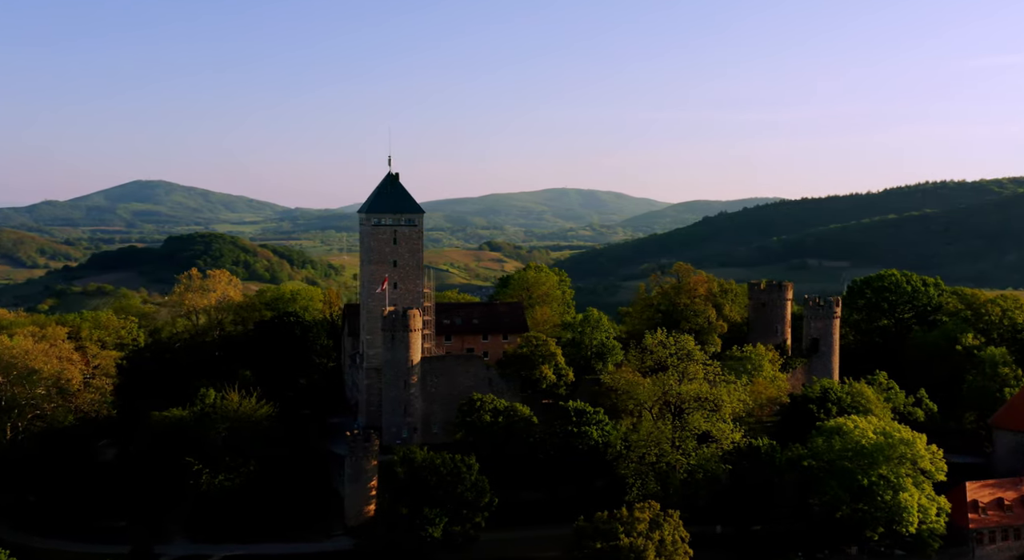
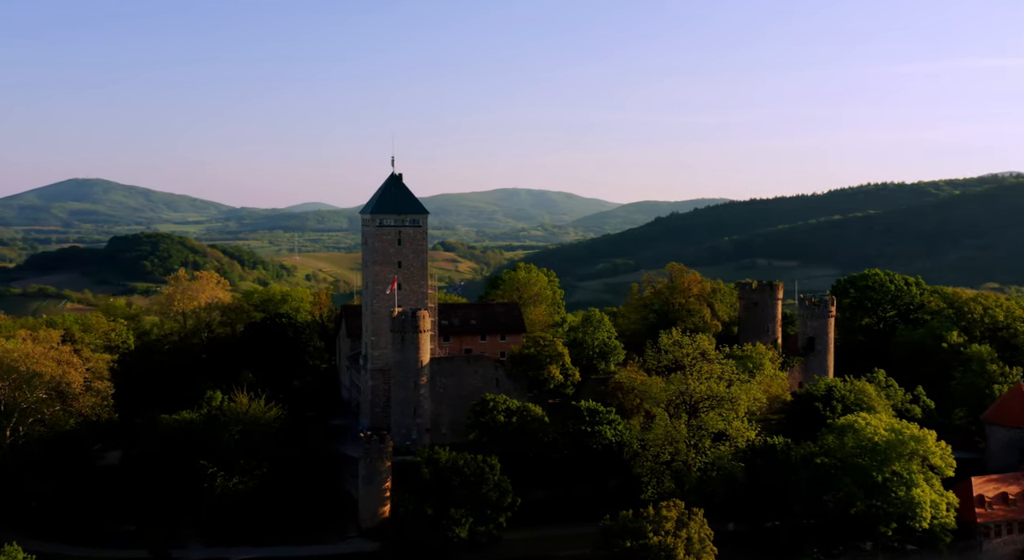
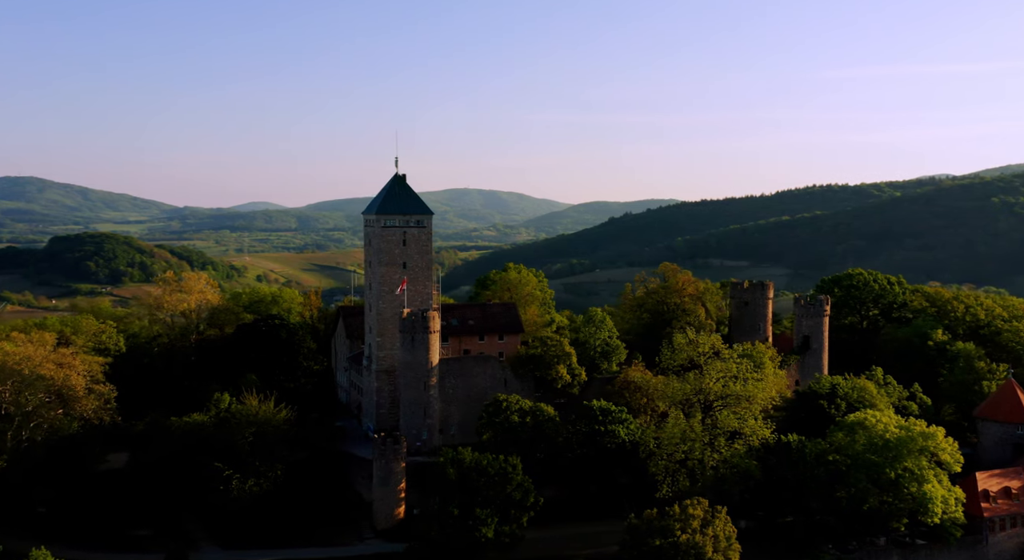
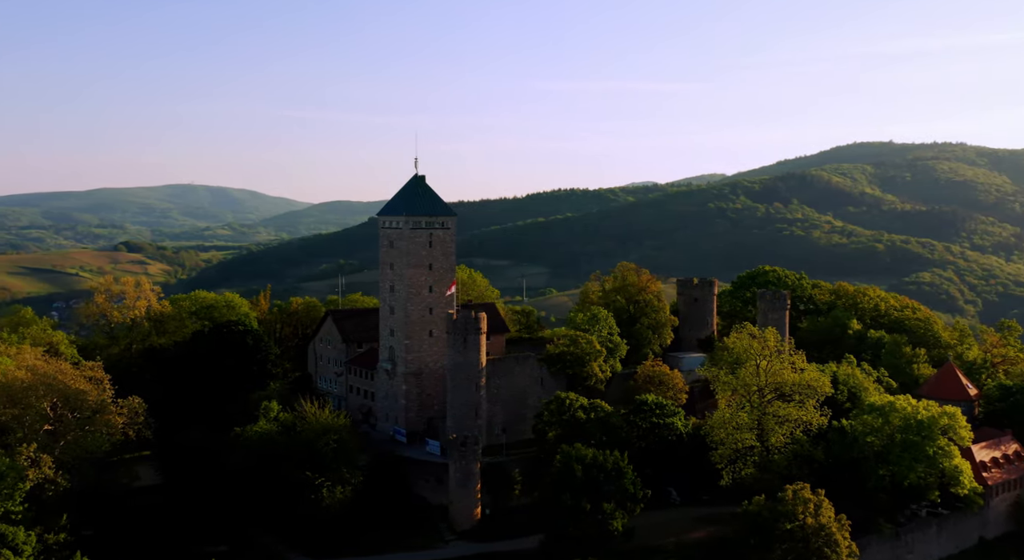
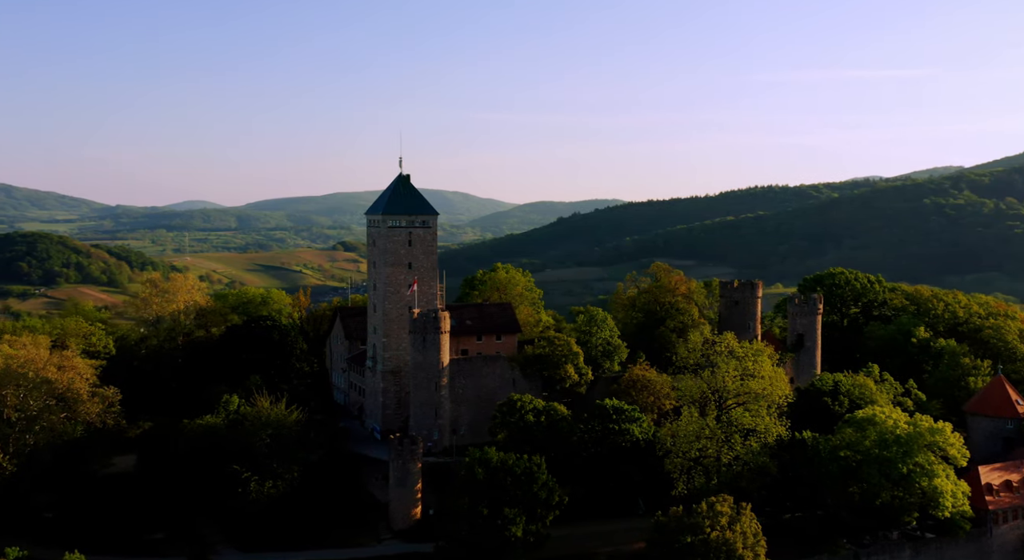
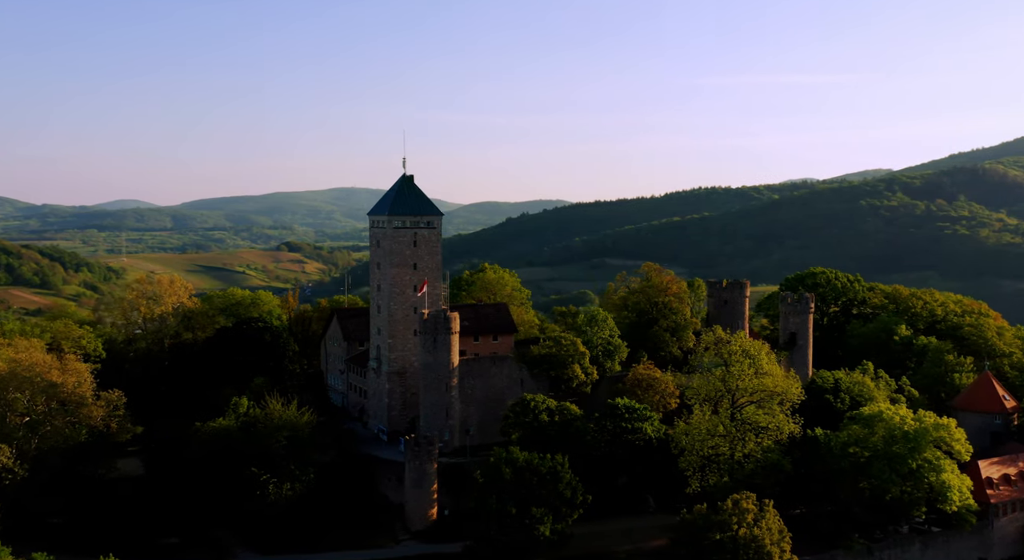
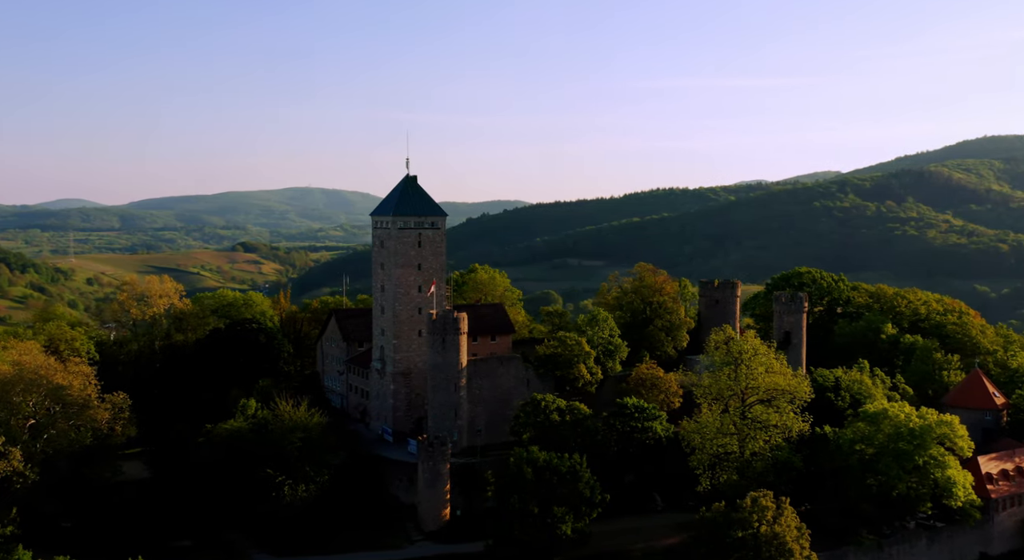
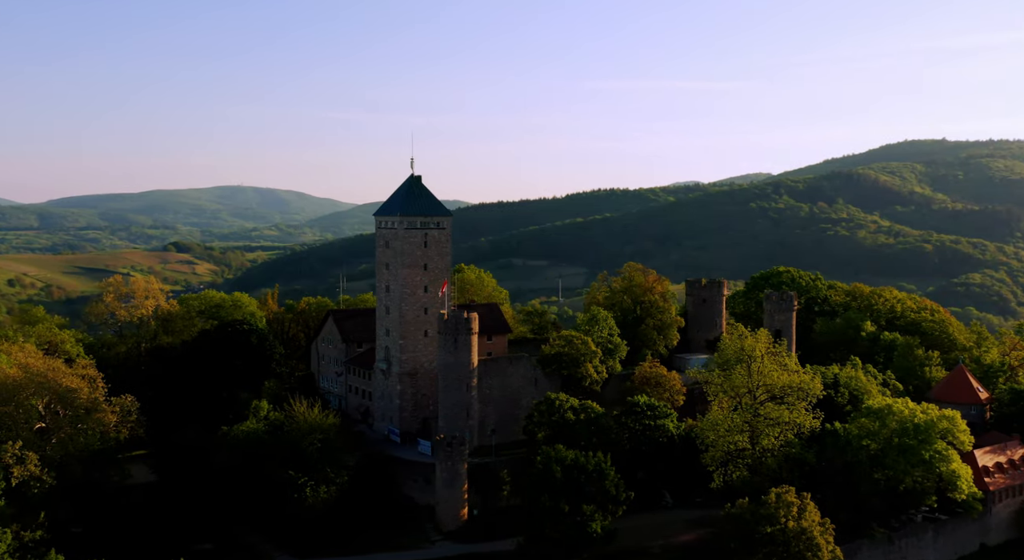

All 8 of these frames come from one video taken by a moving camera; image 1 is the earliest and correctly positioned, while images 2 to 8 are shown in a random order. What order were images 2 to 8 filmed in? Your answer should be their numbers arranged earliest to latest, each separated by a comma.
2, 3, 5, 6, 7, 8, 4
